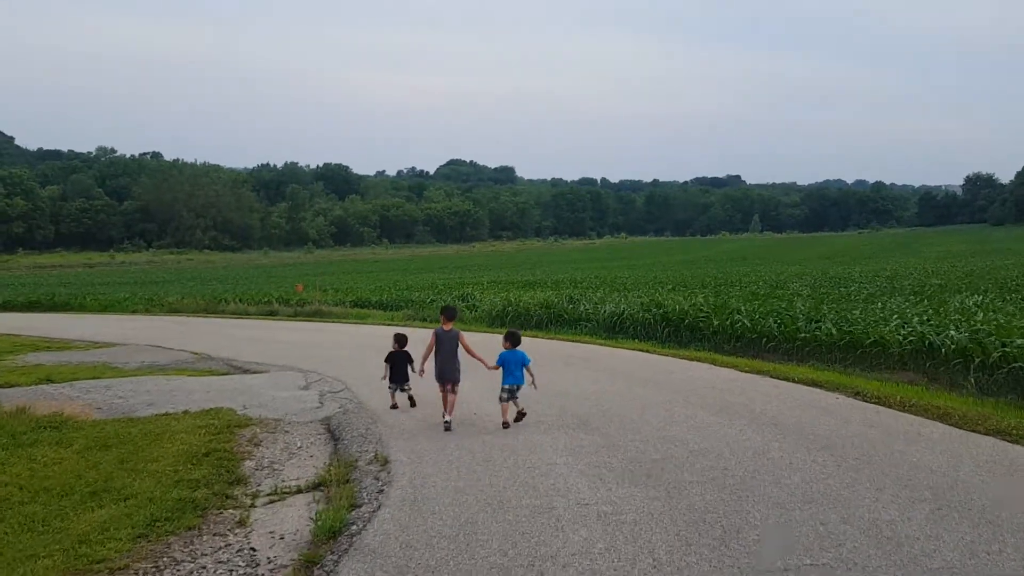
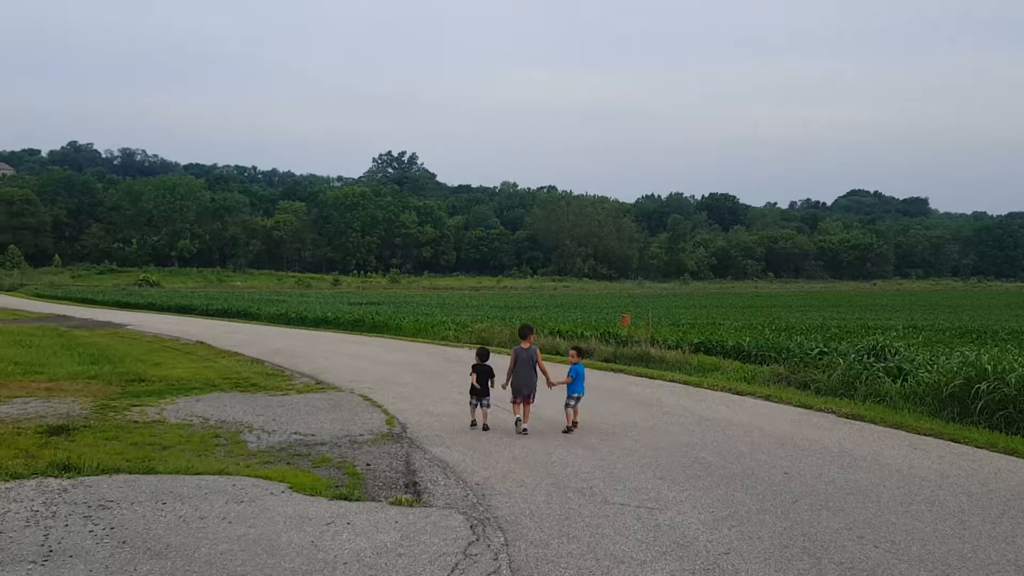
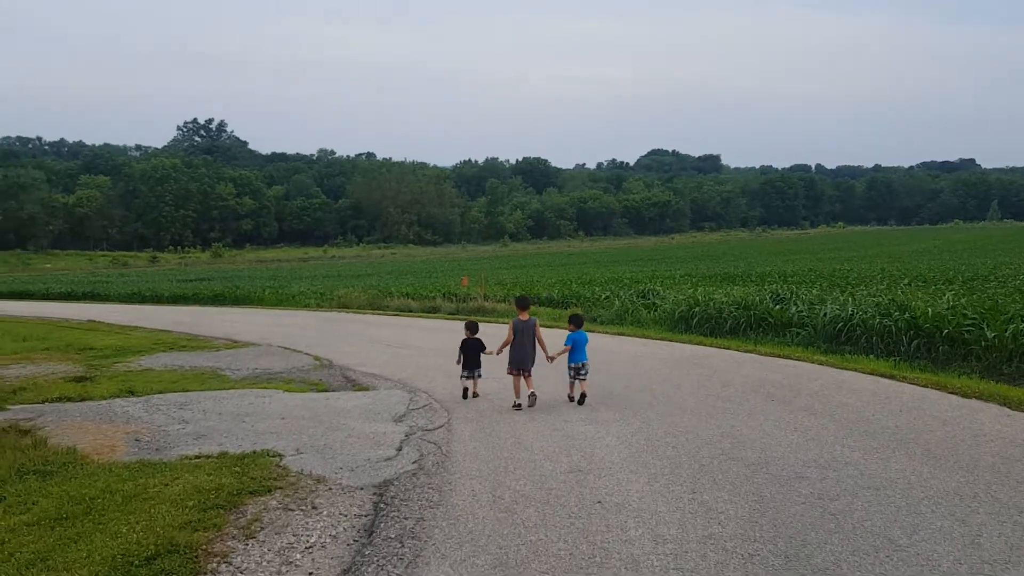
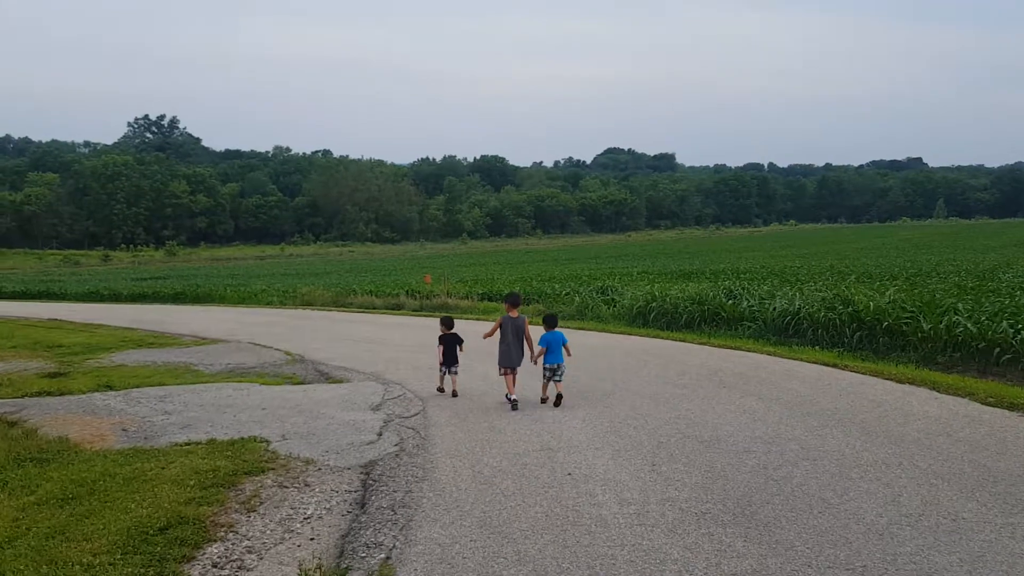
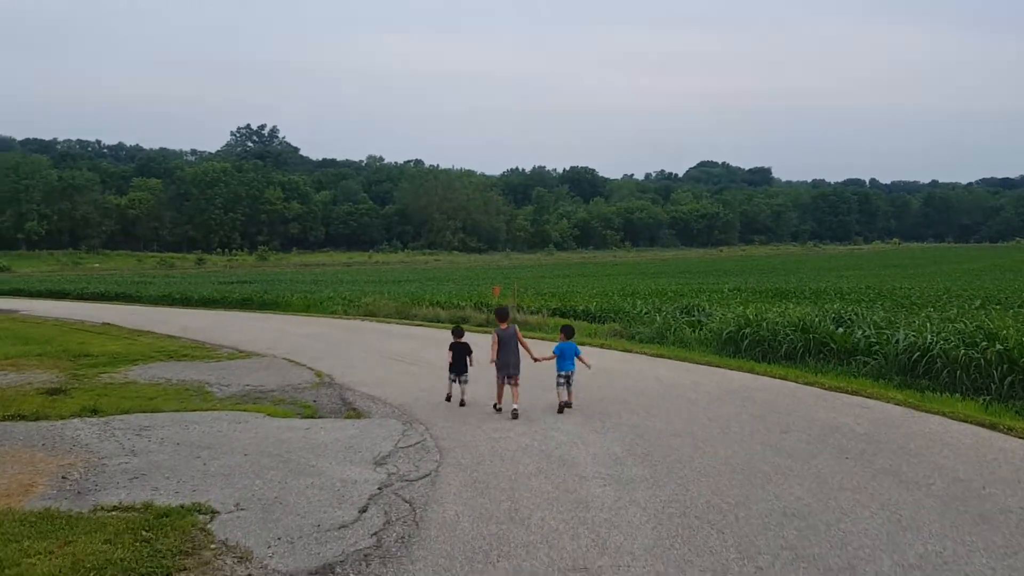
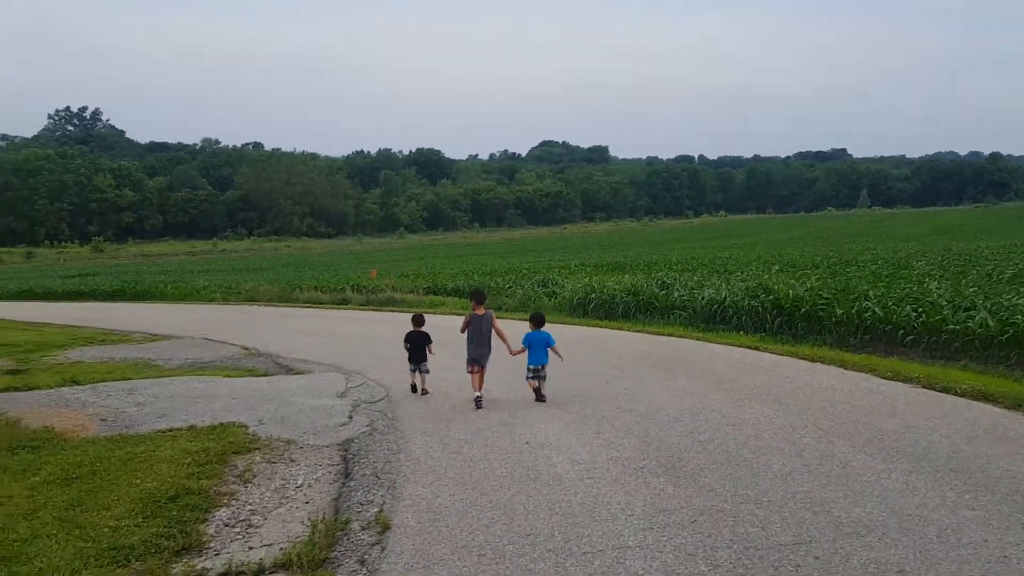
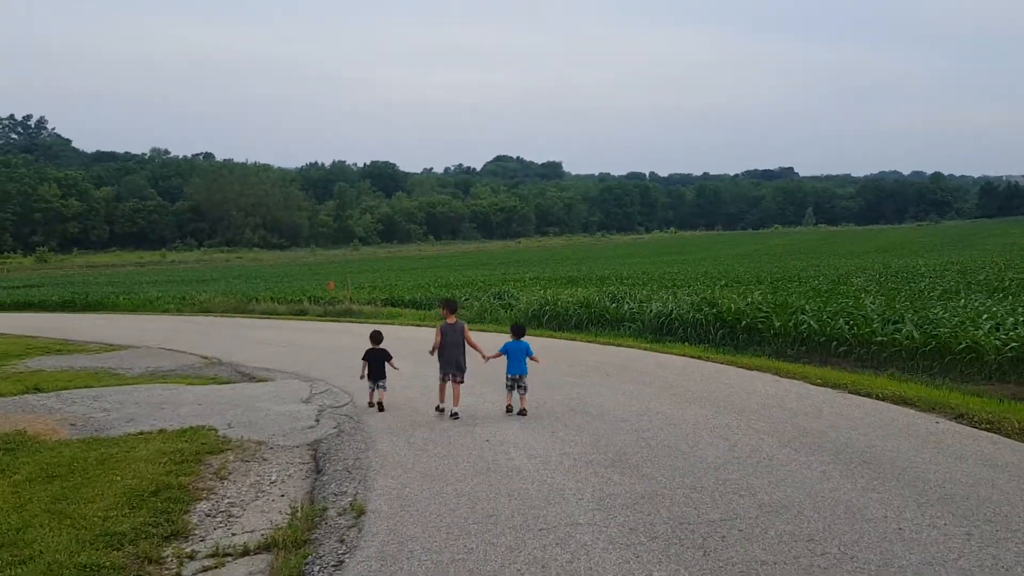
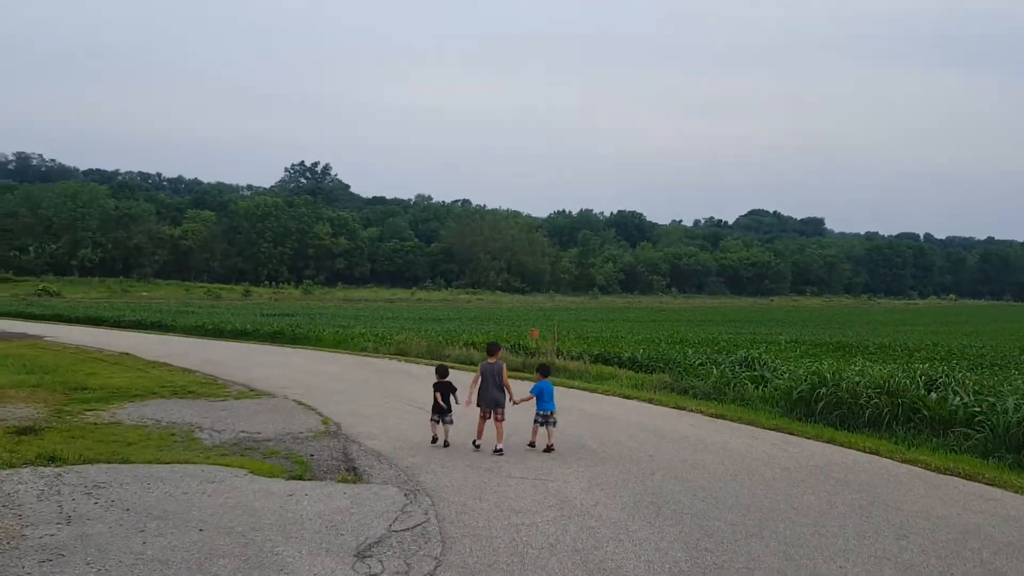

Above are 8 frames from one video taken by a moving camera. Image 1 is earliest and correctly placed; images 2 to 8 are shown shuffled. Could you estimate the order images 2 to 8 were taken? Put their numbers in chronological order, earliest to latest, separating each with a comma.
7, 6, 4, 3, 5, 8, 2
